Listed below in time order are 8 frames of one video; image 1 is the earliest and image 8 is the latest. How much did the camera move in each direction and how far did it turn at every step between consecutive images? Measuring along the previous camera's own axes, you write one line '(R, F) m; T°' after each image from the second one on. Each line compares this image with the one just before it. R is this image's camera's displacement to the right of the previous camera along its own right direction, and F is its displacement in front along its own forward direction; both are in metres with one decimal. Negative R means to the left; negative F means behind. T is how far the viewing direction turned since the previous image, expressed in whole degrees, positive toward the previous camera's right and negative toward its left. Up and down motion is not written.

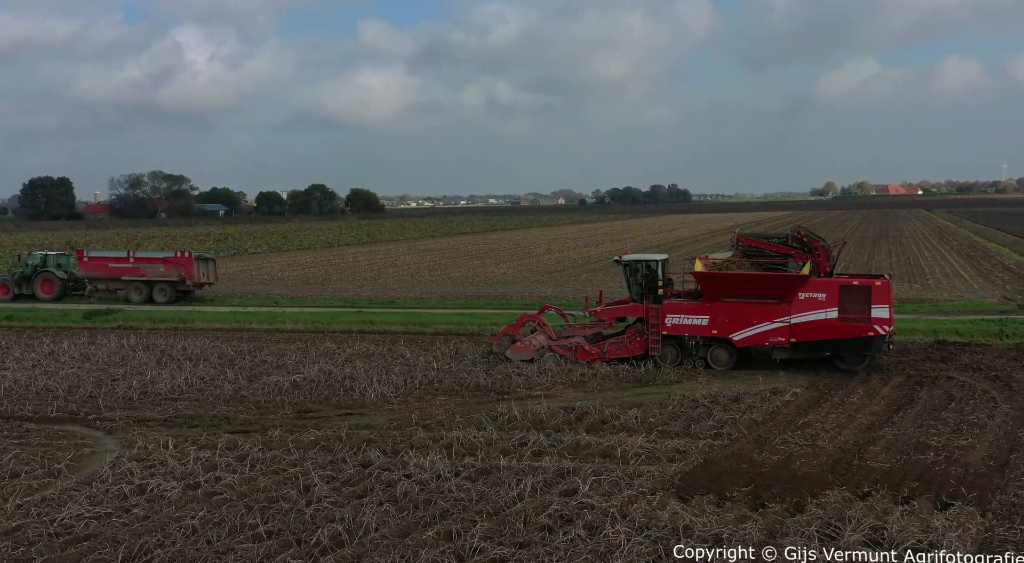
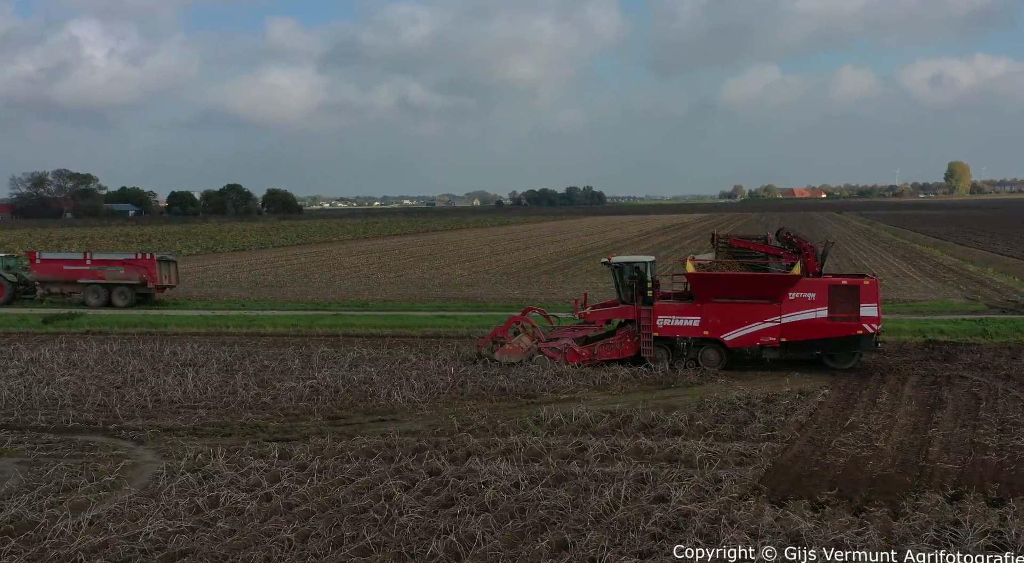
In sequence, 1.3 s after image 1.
(-1.2, +0.2) m; +3°
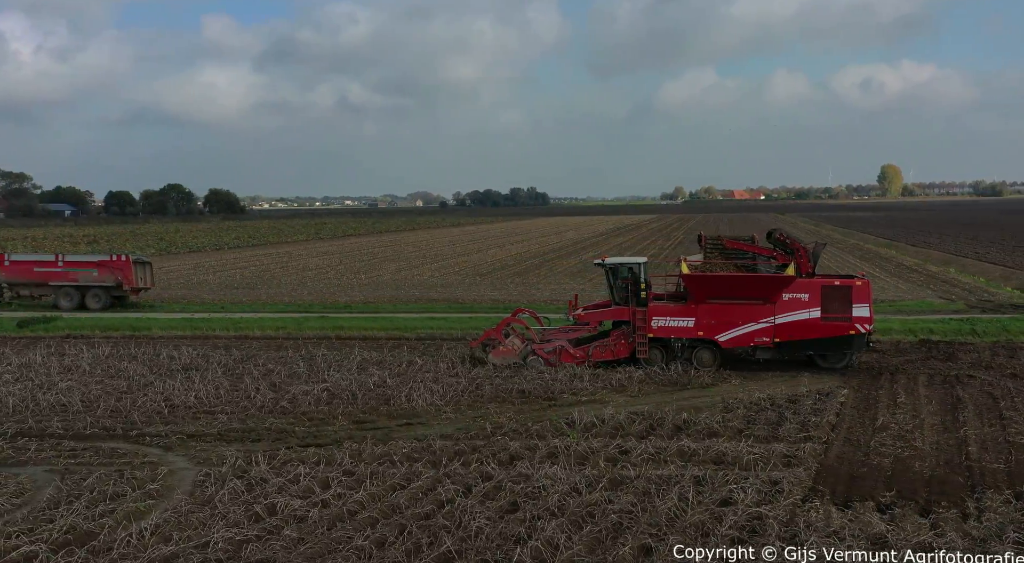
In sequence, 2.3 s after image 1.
(-0.8, +0.1) m; +2°
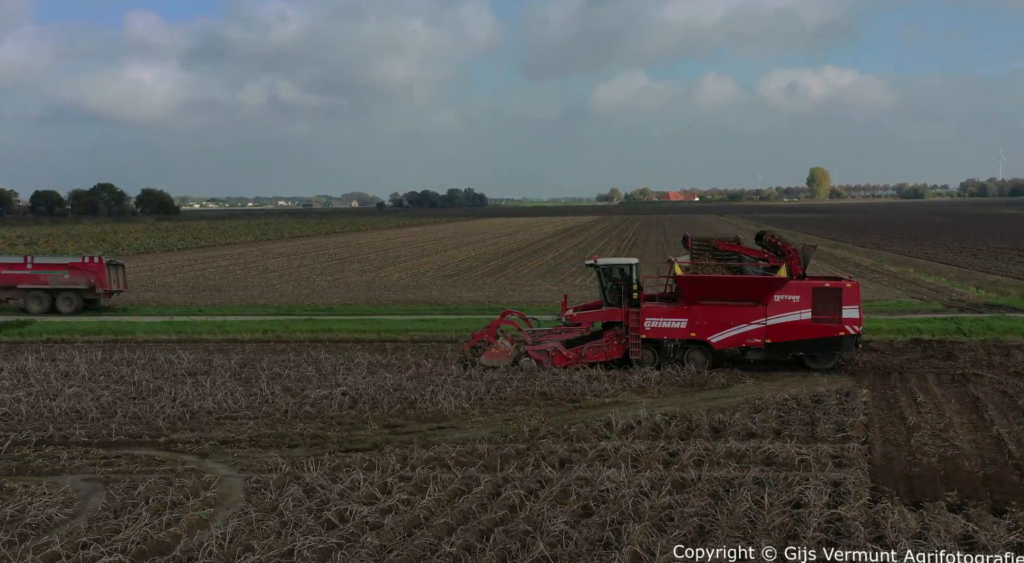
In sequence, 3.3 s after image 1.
(-0.9, +0.1) m; +2°
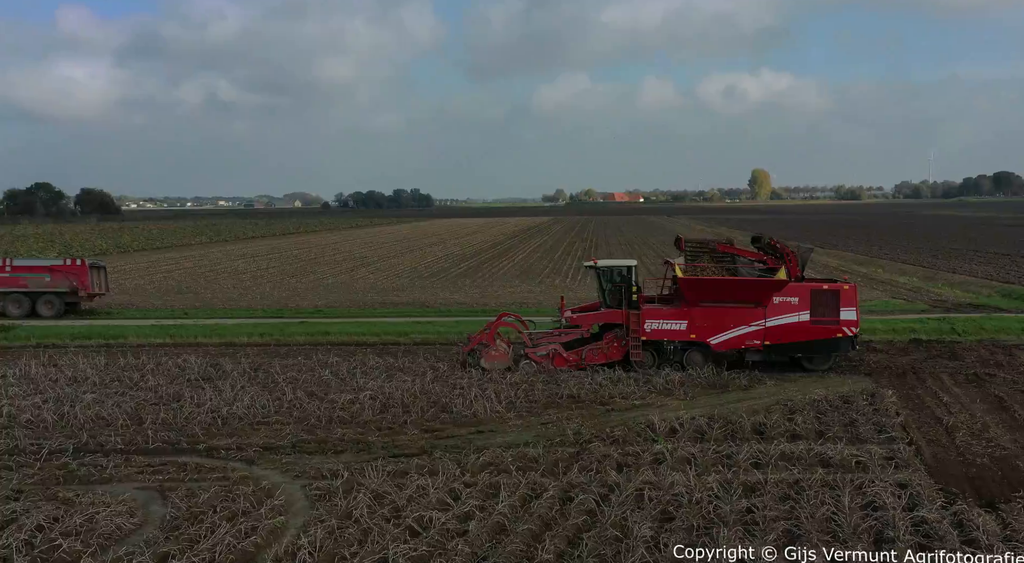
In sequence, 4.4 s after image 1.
(-0.9, 0.0) m; +2°
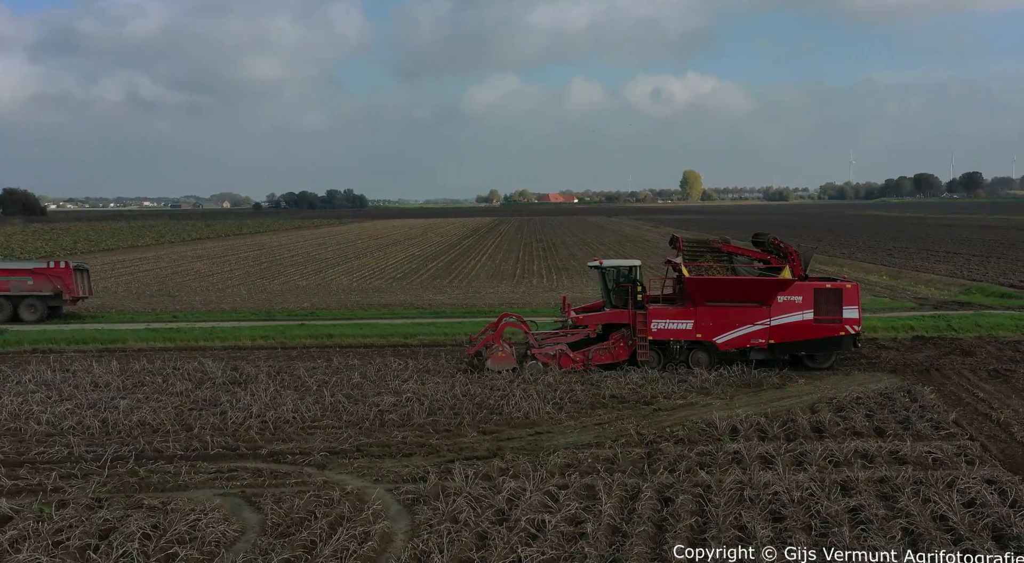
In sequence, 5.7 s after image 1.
(-1.2, 0.0) m; +2°
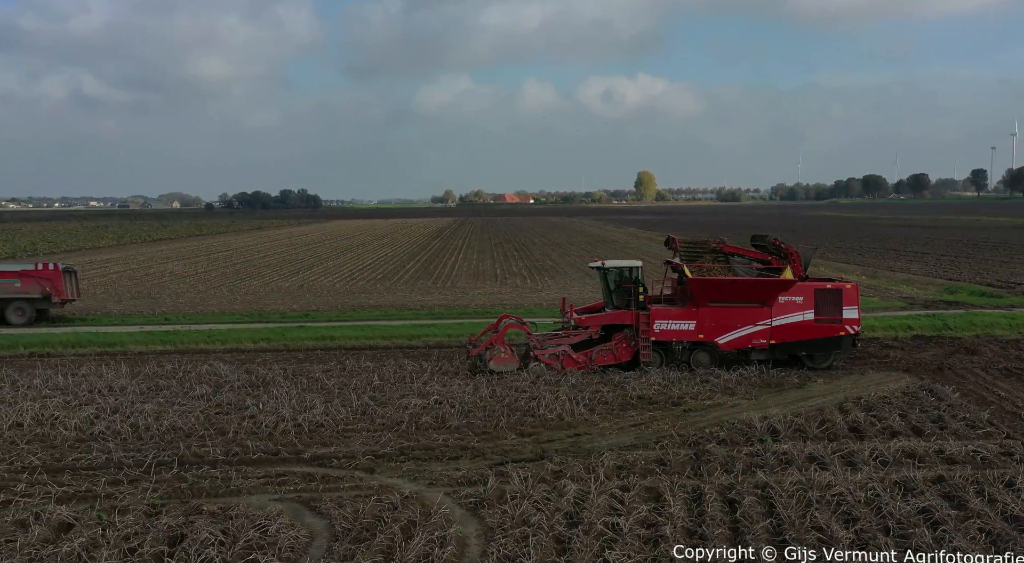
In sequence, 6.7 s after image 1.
(-0.8, 0.0) m; +2°
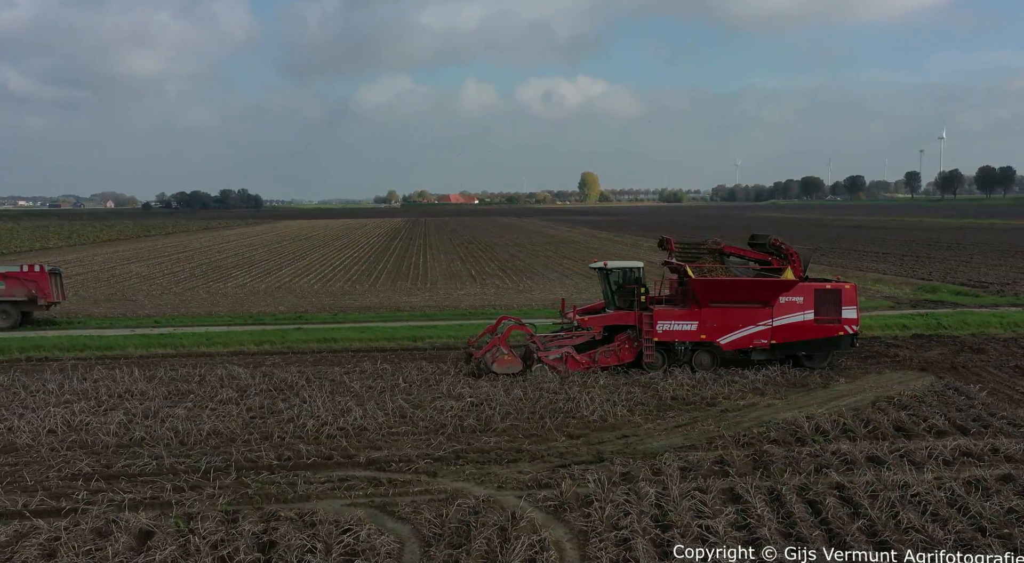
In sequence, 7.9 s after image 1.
(-1.0, 0.0) m; +2°
